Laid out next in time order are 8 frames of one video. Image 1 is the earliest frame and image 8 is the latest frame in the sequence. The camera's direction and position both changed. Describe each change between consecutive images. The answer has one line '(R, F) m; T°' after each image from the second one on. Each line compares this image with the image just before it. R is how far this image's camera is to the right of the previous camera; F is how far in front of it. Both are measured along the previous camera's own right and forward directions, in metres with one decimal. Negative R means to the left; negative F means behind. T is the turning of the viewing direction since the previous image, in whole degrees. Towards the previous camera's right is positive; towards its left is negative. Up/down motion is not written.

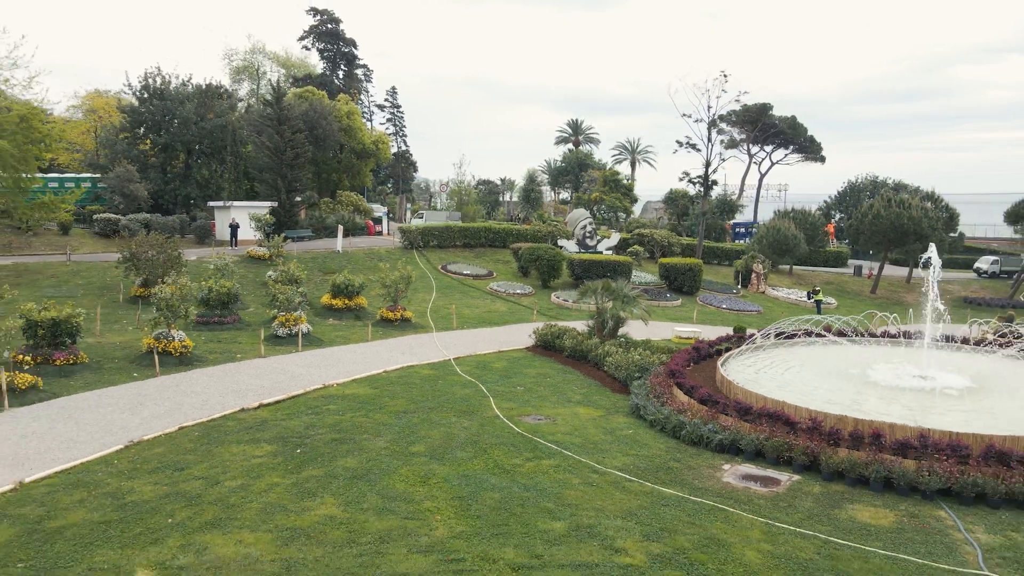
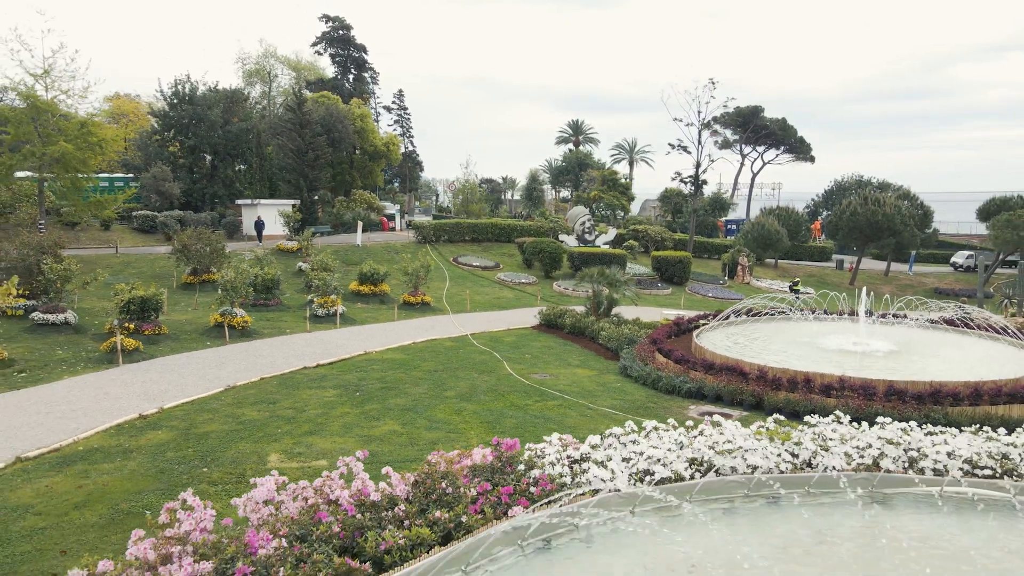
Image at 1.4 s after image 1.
(-0.3, -2.9) m; 0°
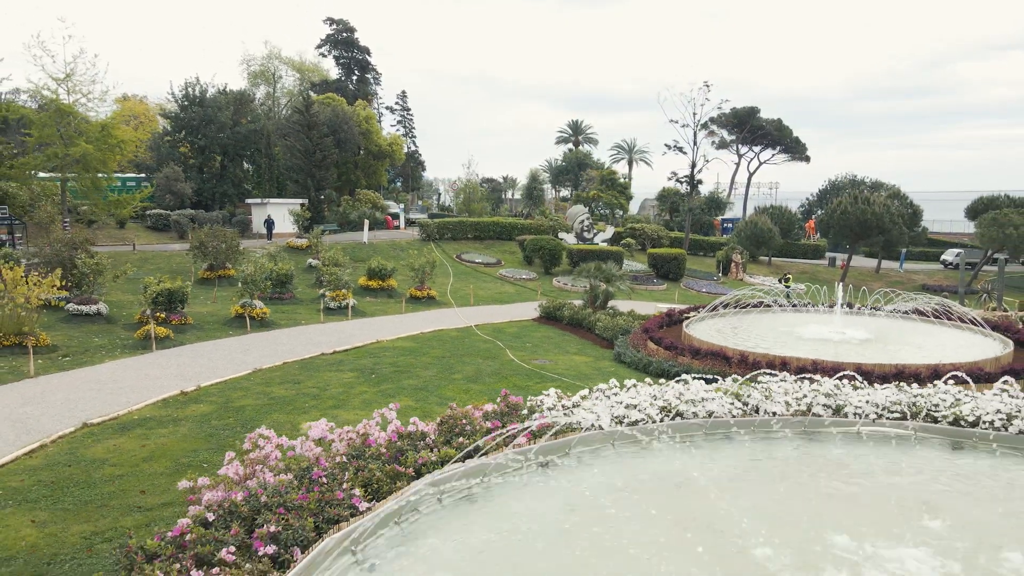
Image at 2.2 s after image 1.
(-0.1, -1.2) m; 0°
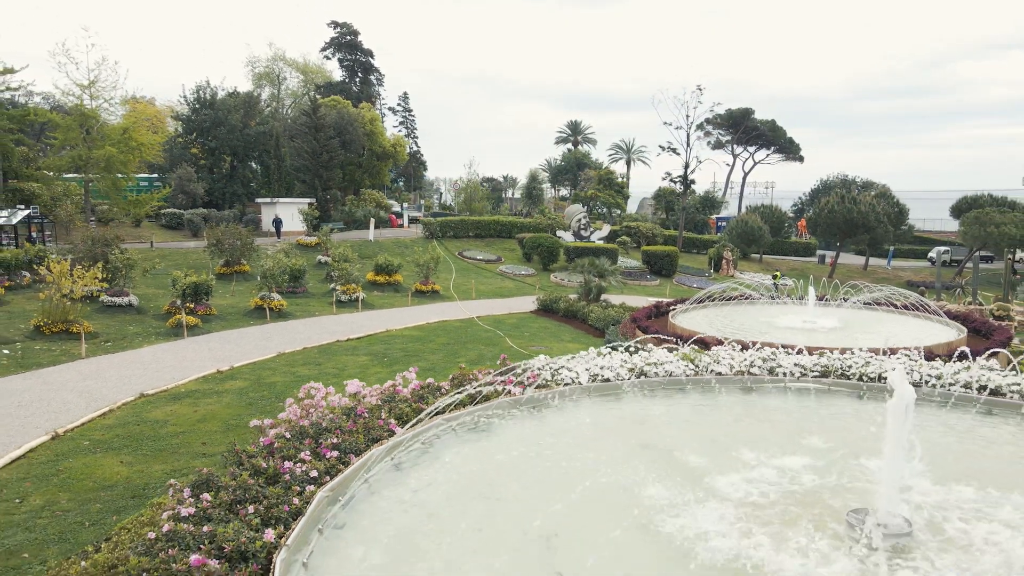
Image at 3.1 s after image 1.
(0.0, -1.5) m; 0°
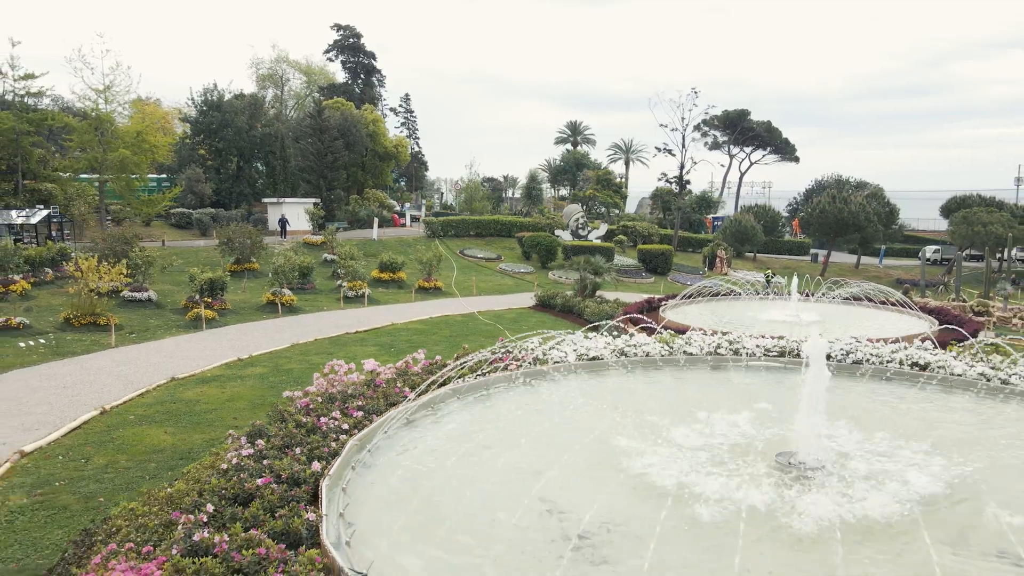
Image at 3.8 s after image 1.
(+0.1, -1.1) m; 0°
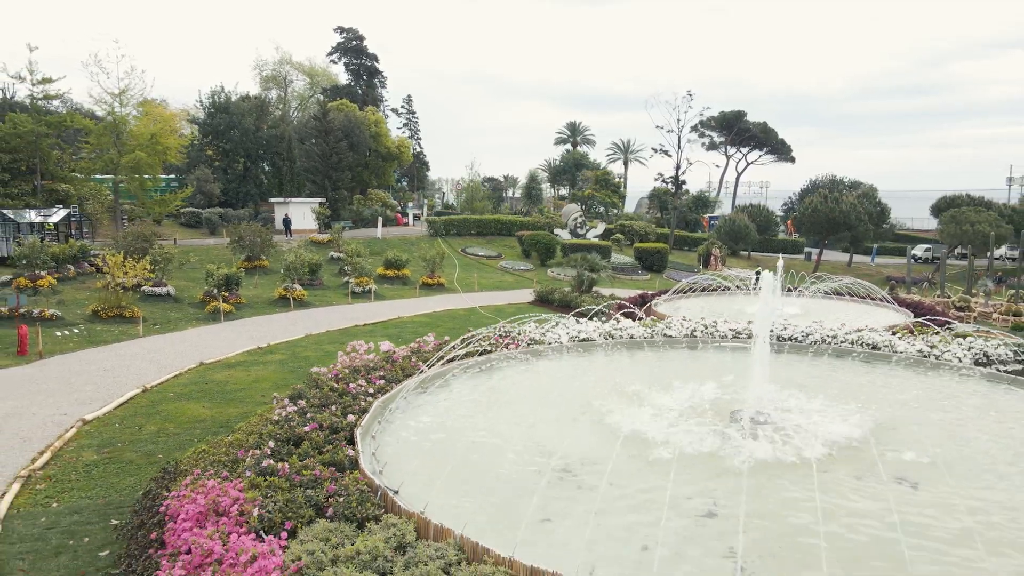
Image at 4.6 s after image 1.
(0.0, -1.1) m; 0°
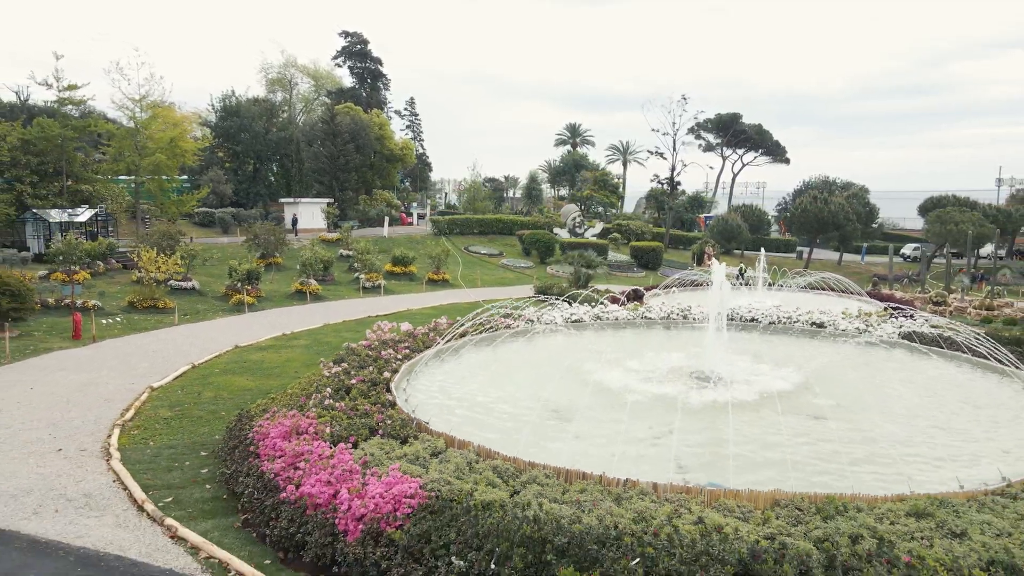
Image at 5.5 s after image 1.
(0.0, -1.6) m; 0°
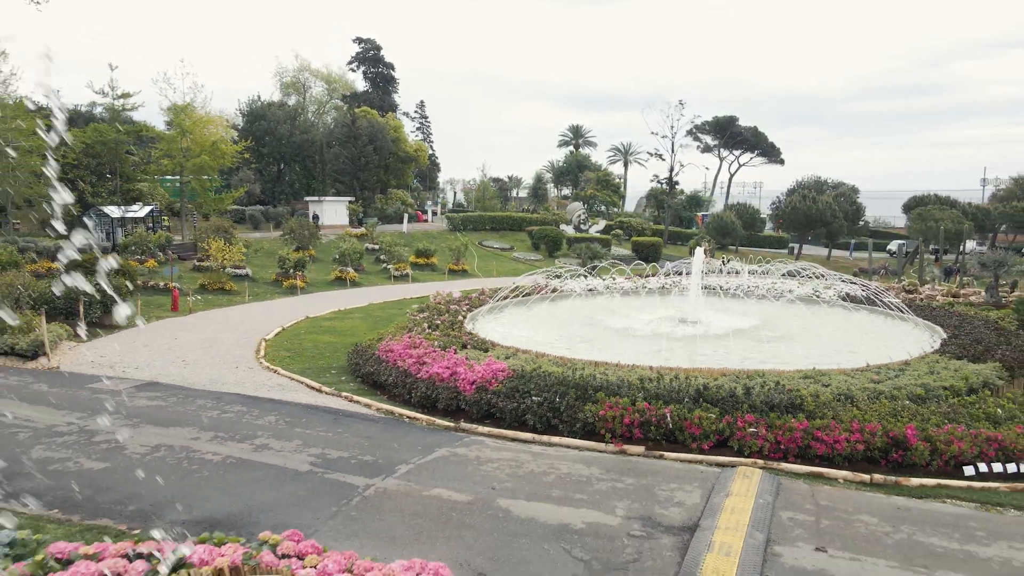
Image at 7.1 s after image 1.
(-0.8, -3.2) m; 0°
